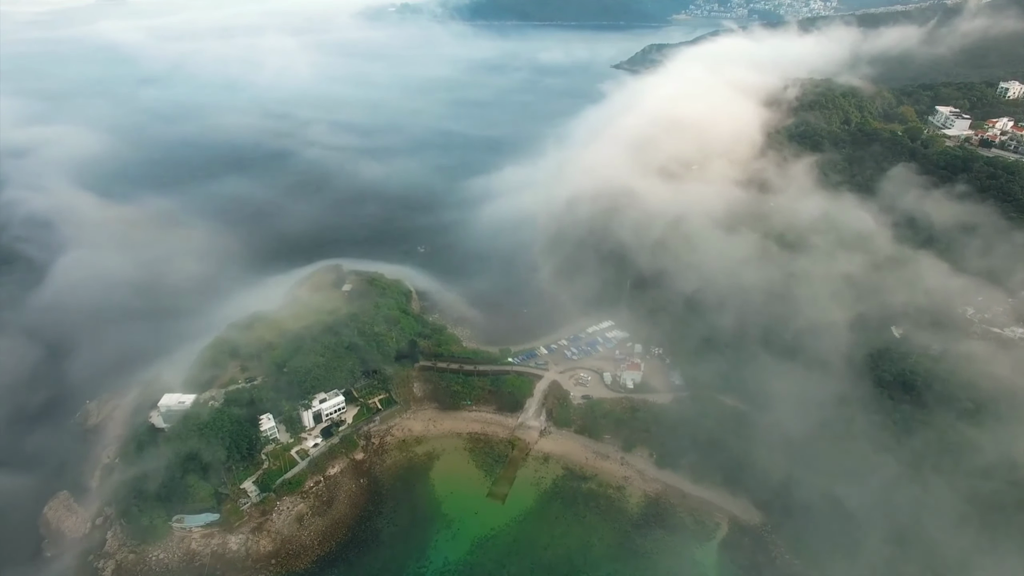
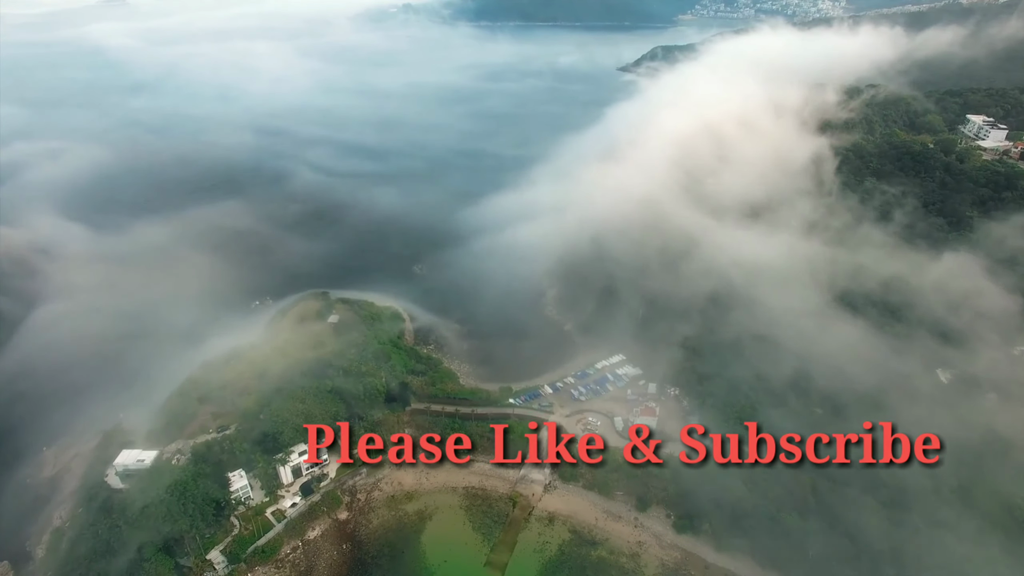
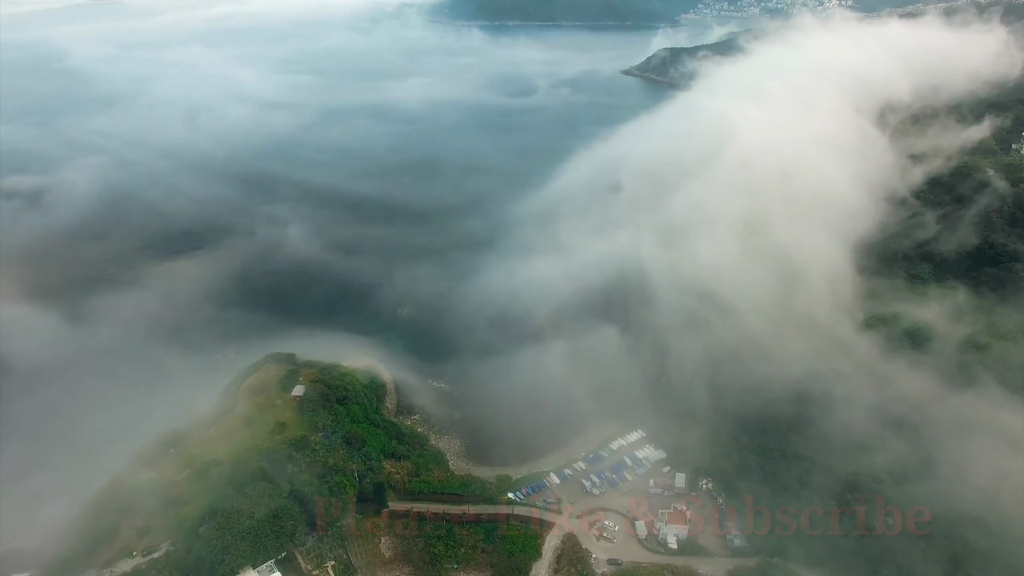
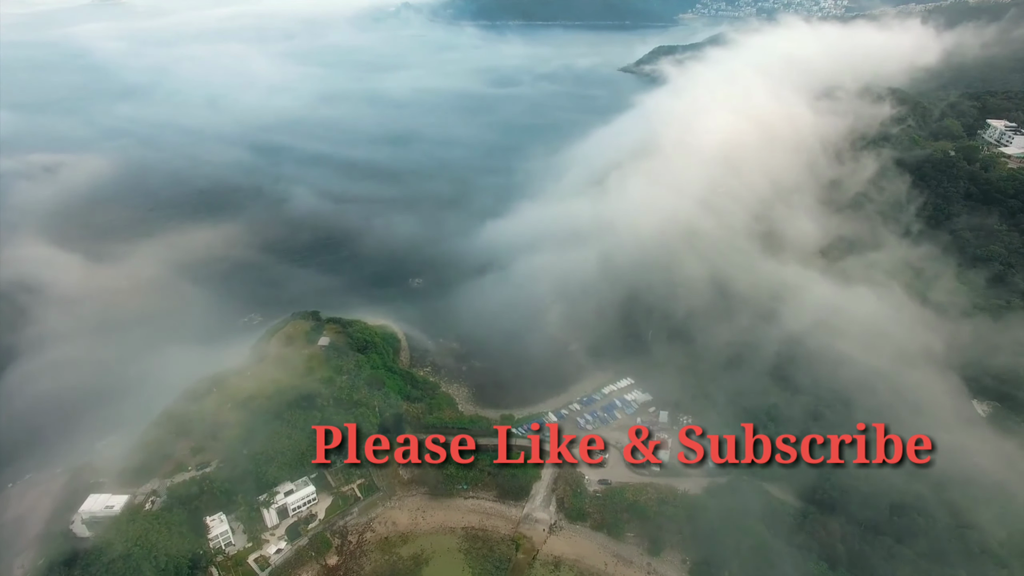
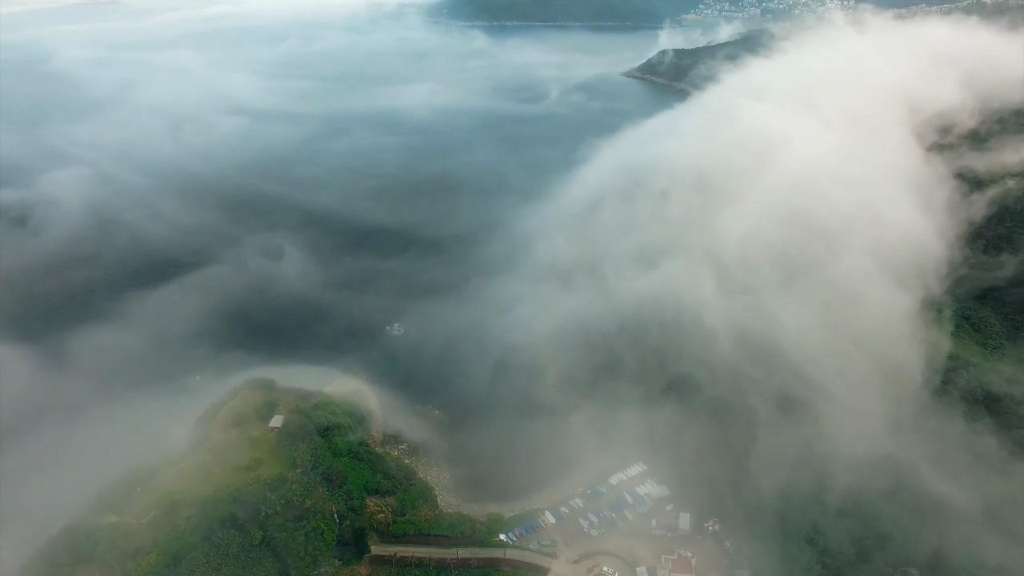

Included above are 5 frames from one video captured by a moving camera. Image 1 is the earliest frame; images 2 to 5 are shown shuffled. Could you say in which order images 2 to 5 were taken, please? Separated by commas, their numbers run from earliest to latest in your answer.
2, 4, 3, 5
